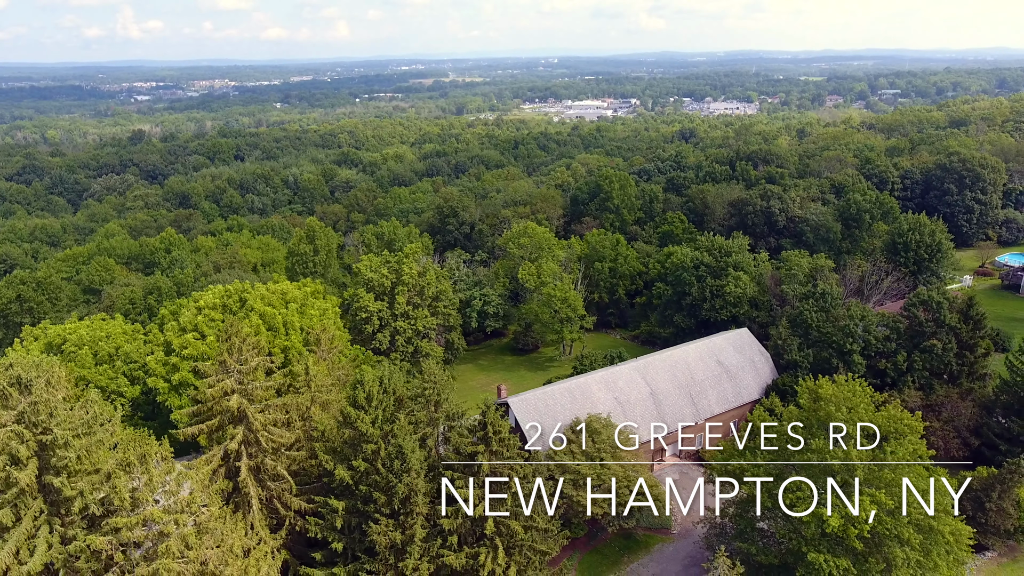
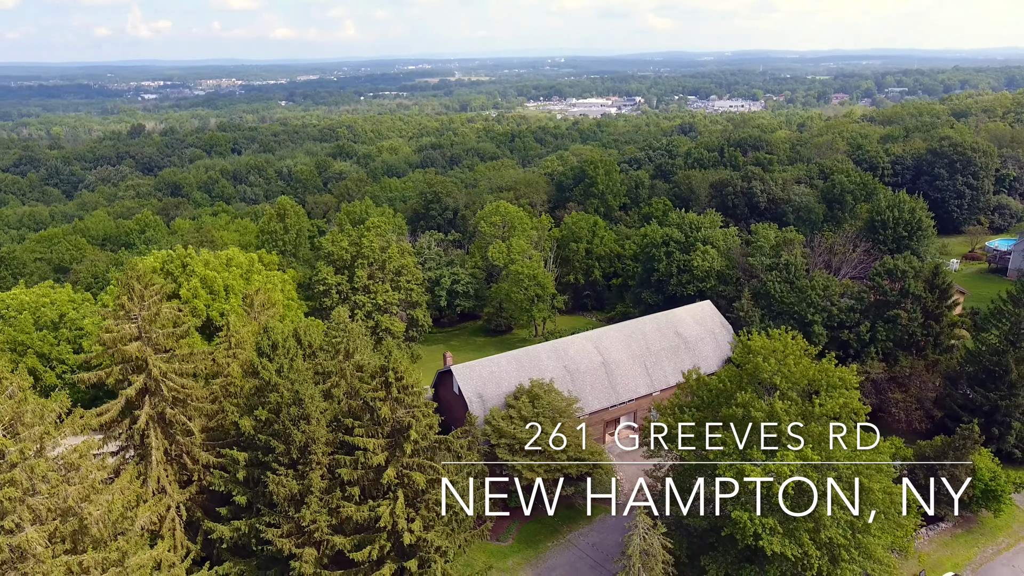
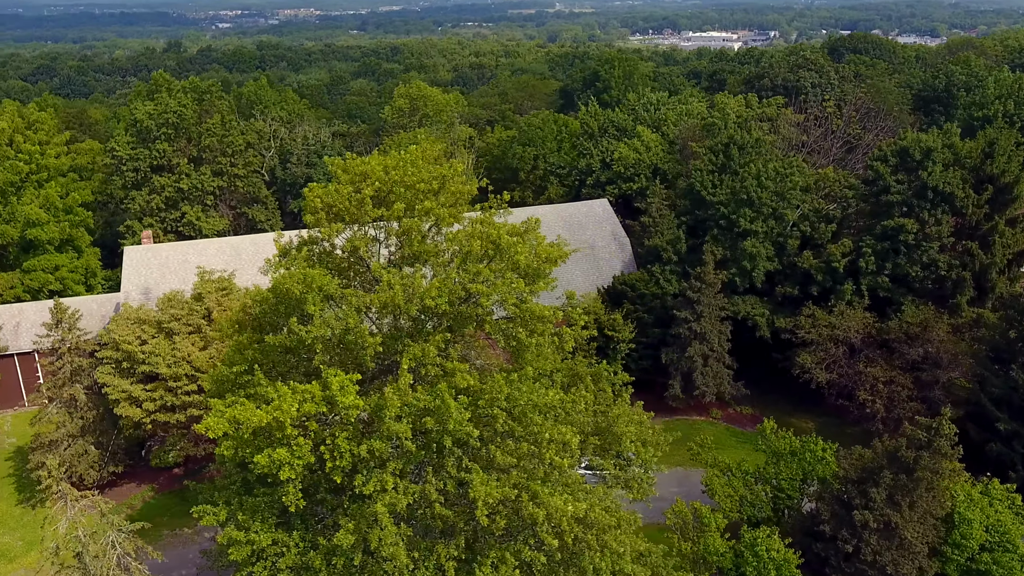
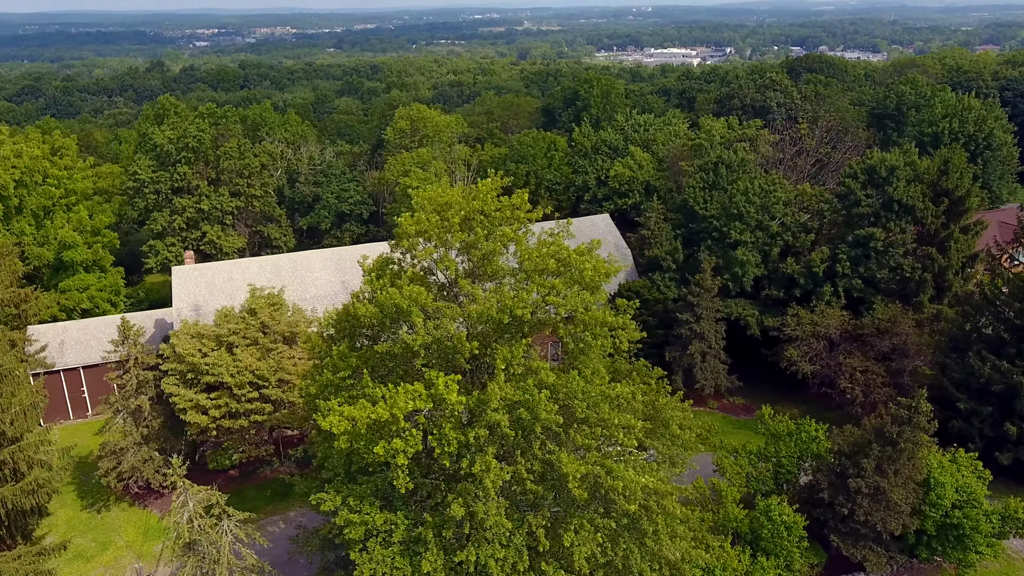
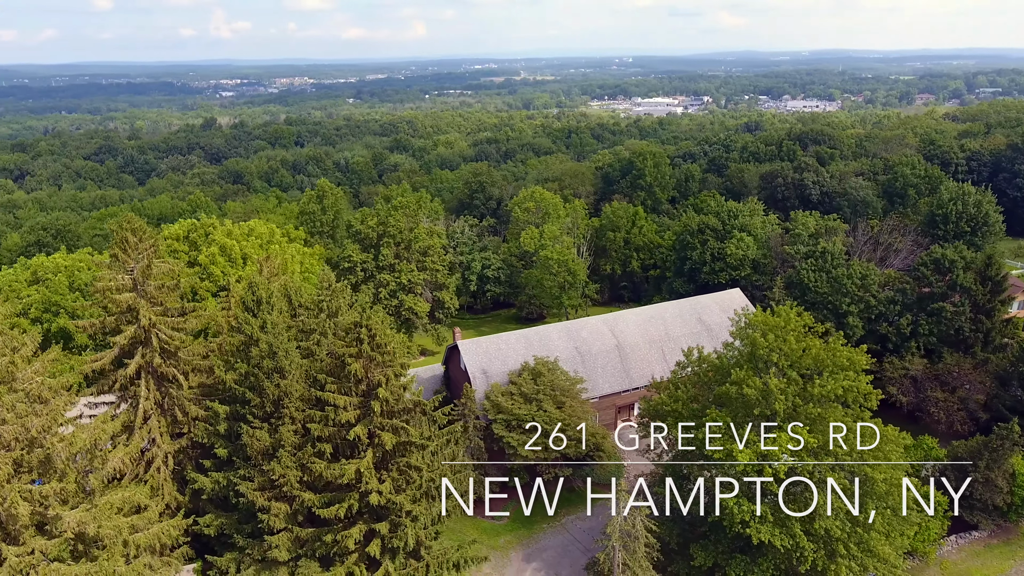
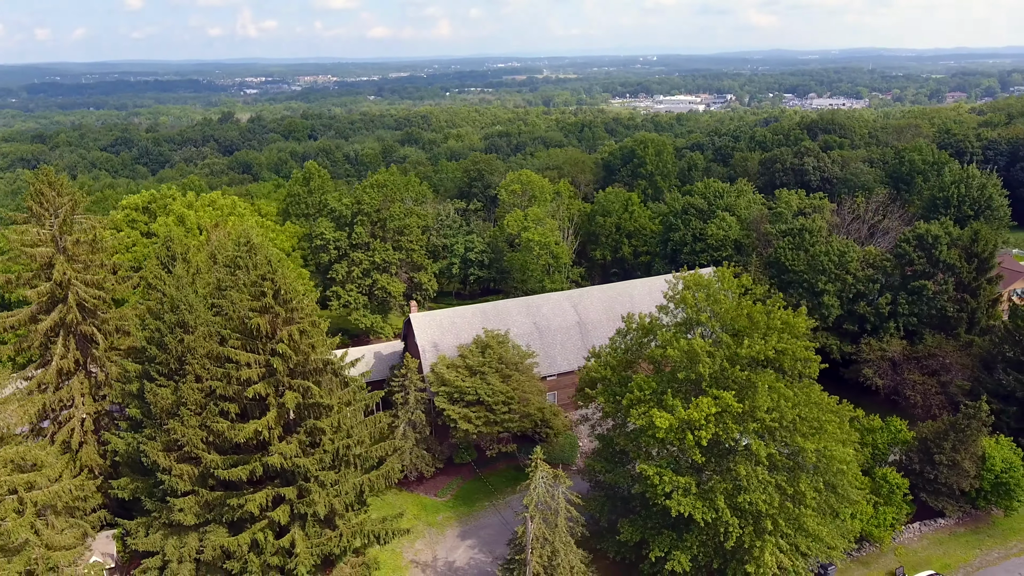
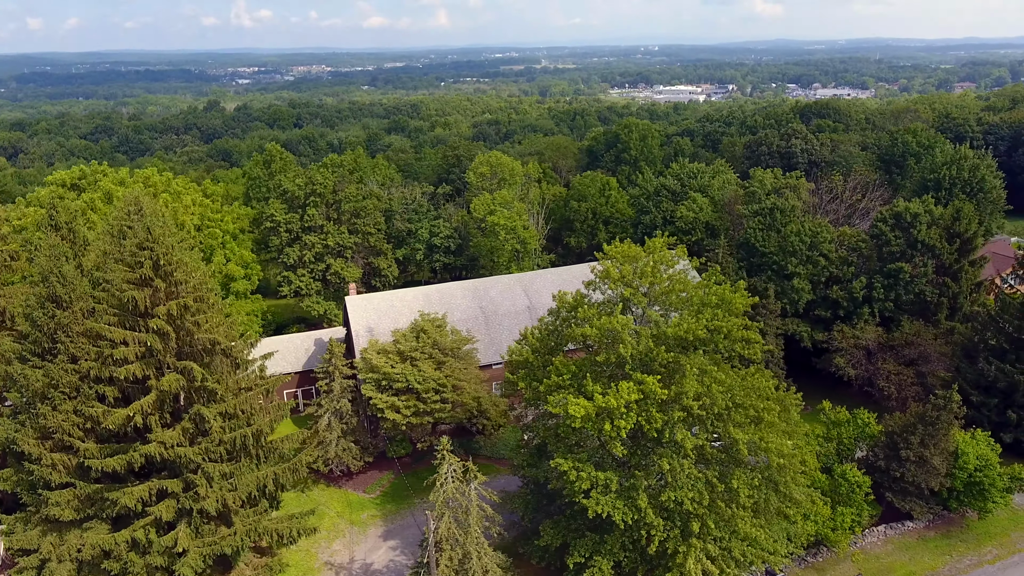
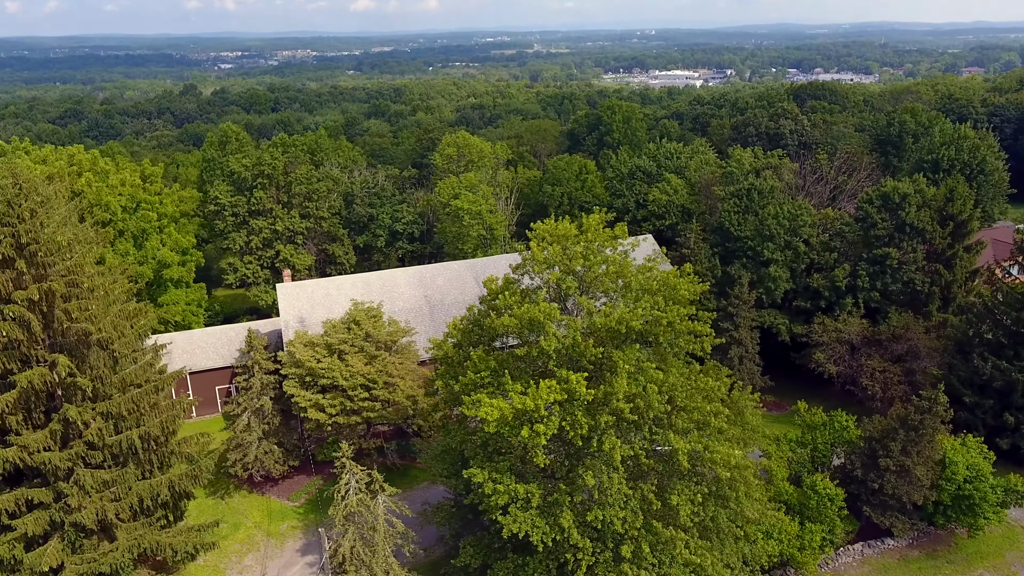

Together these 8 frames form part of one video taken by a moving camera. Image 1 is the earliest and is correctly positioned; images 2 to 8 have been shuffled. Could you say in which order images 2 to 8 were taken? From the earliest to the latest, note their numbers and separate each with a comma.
2, 5, 6, 7, 8, 4, 3
